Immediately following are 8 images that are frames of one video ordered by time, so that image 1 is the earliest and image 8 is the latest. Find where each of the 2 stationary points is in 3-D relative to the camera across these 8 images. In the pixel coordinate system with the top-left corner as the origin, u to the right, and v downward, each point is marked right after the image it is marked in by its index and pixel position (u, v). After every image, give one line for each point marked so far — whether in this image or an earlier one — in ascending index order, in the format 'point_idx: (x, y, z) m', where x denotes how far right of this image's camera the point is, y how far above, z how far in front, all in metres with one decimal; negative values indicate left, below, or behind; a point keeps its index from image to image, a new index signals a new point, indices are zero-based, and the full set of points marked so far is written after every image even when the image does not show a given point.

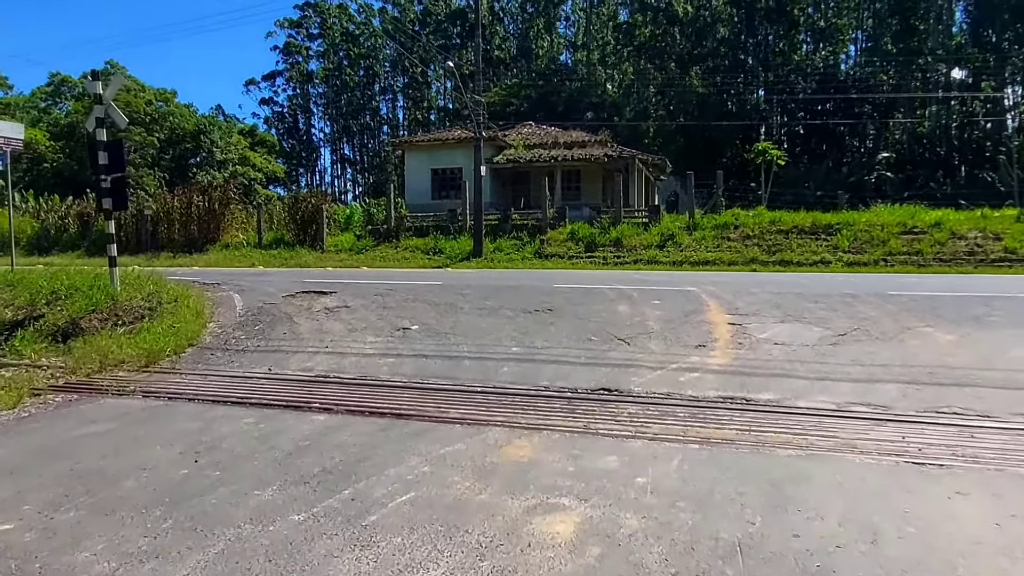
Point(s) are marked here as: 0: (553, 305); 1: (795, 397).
0: (+0.6, -0.2, +9.7) m
1: (+2.3, -0.9, +5.7) m
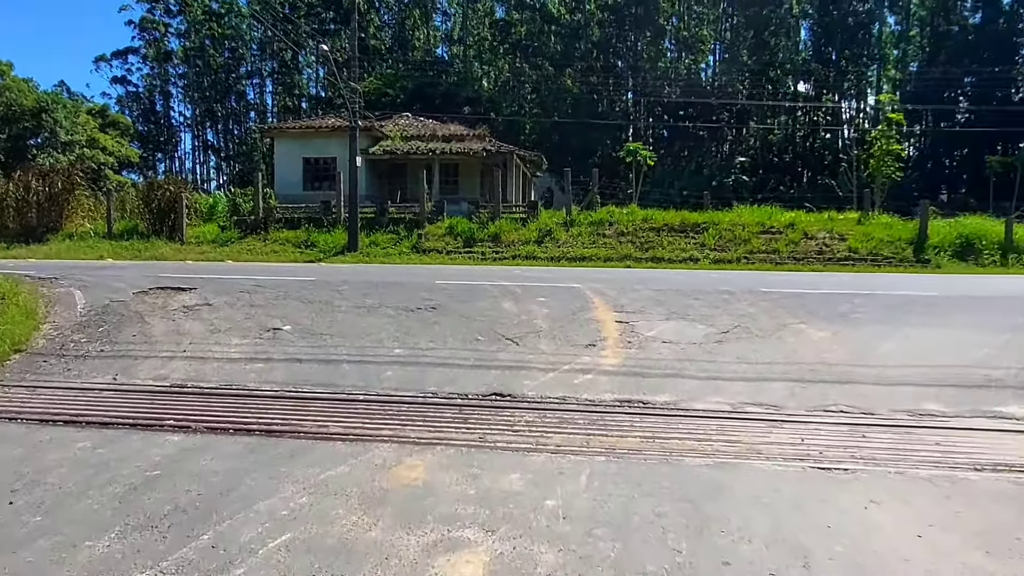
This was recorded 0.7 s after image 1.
0: (-1.0, -0.2, +9.2) m
1: (+1.4, -0.9, +5.6) m
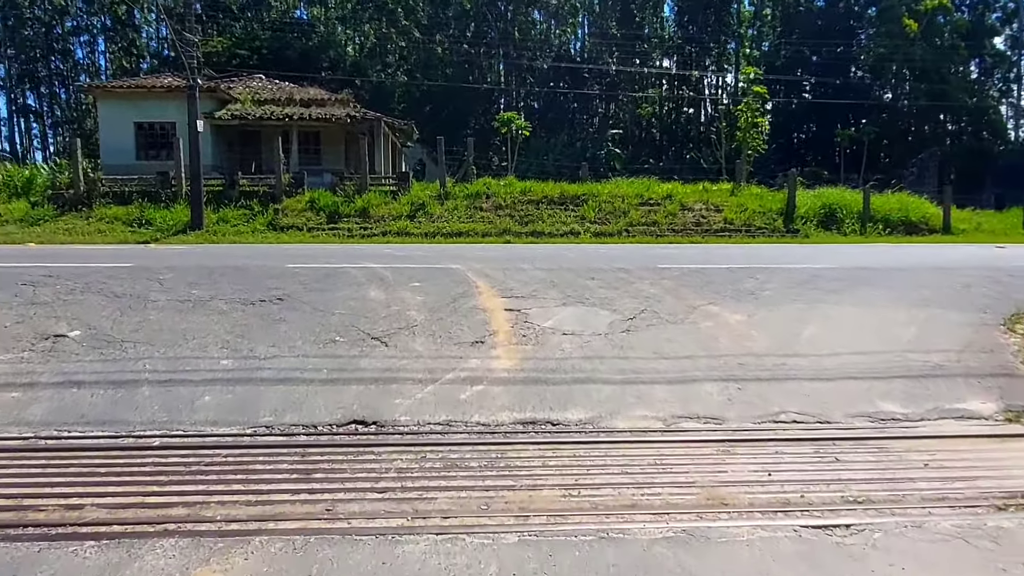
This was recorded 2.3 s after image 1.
0: (-2.4, 0.0, +7.5) m
1: (+0.6, -0.8, +4.4) m
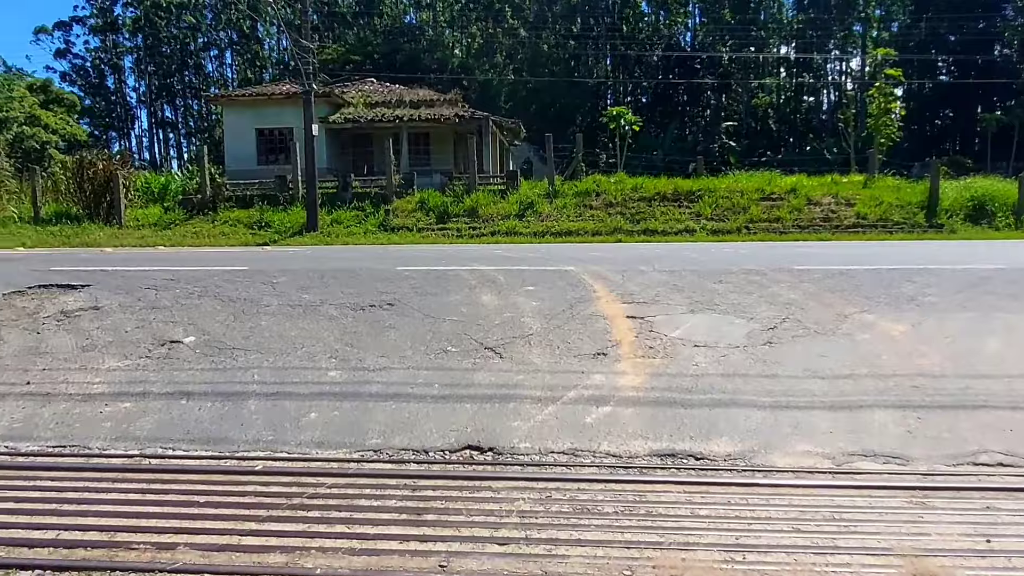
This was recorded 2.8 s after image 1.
0: (-1.2, -0.1, +7.2) m
1: (+1.3, -0.8, +3.7) m
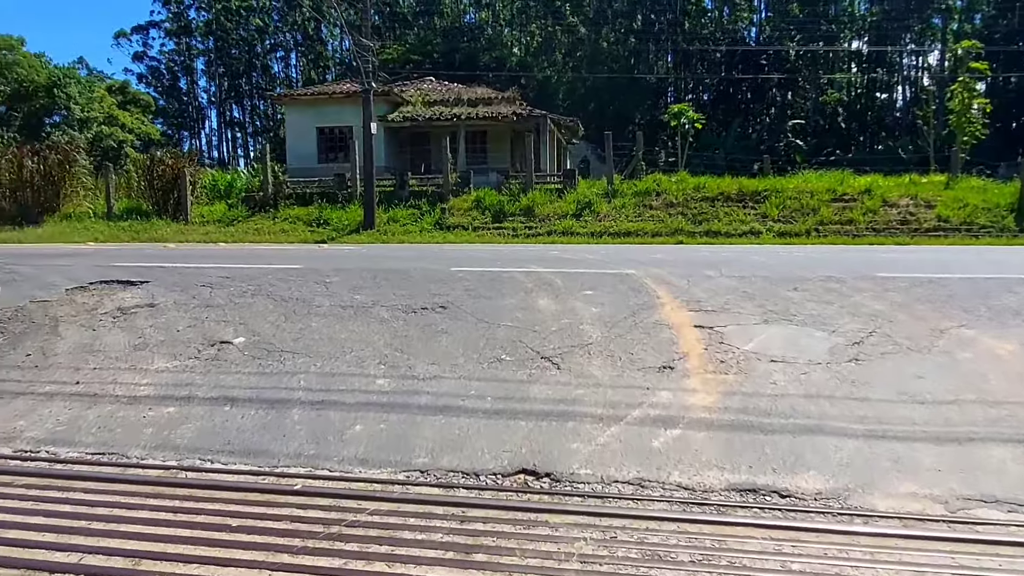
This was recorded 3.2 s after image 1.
0: (-0.6, -0.1, +6.9) m
1: (+1.6, -0.9, +3.2) m
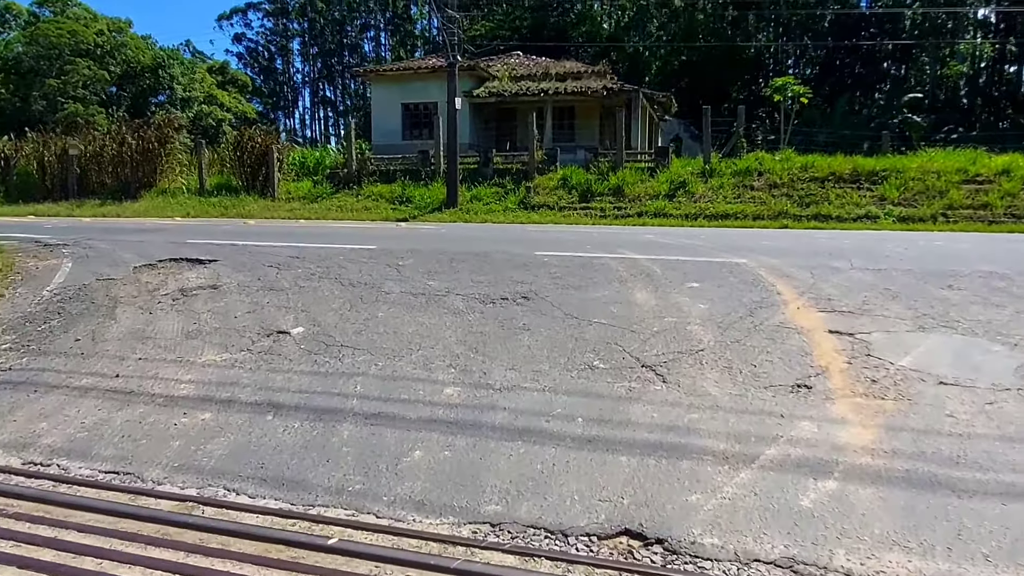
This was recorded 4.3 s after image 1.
0: (+0.2, 0.0, +6.1) m
1: (+1.9, -1.0, +2.2) m
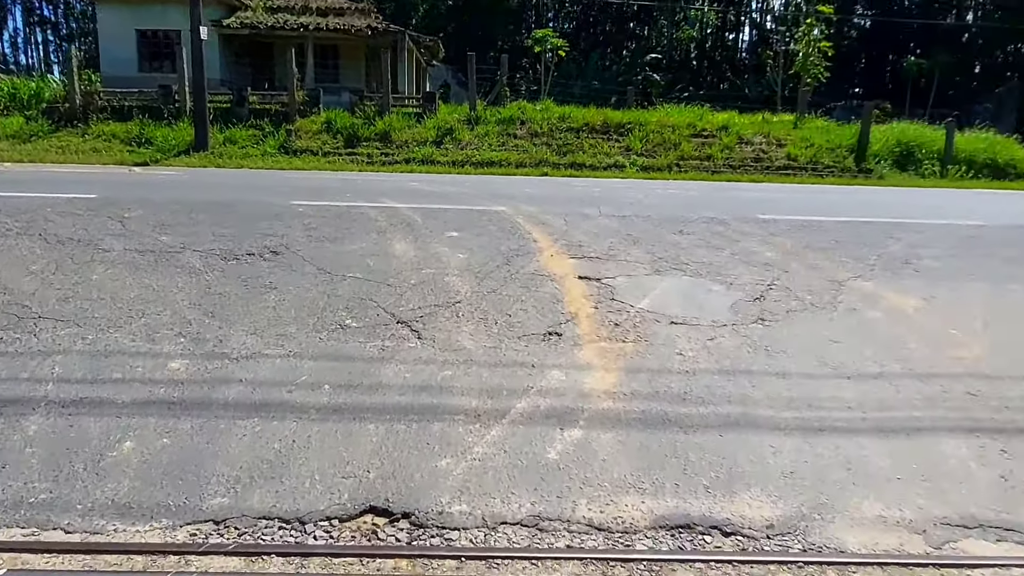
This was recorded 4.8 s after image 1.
0: (-1.8, +0.4, +5.6) m
1: (+1.1, -0.8, +2.5) m
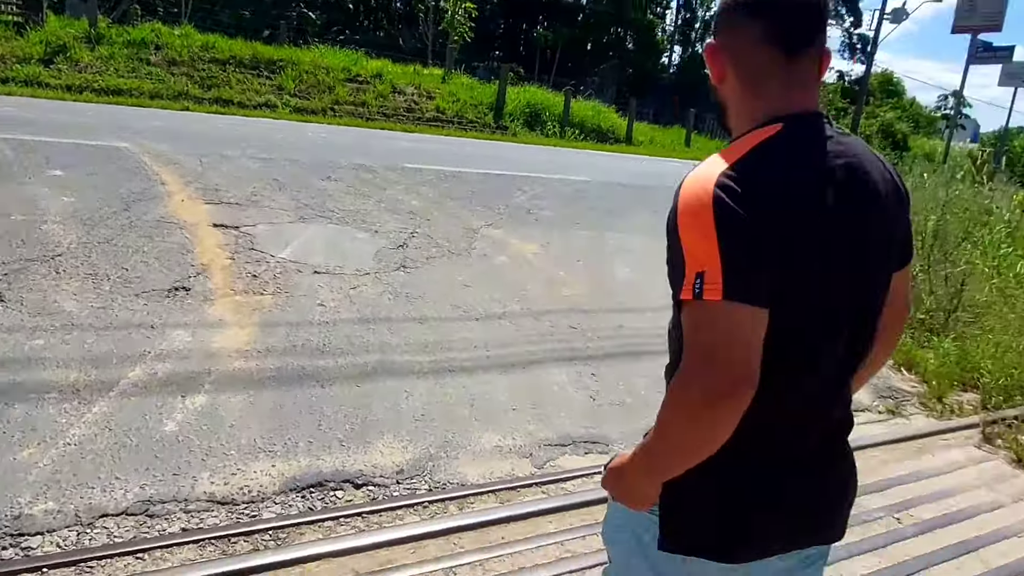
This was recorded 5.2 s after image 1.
0: (-4.2, +0.6, +4.1) m
1: (-0.3, -0.6, +2.7) m
